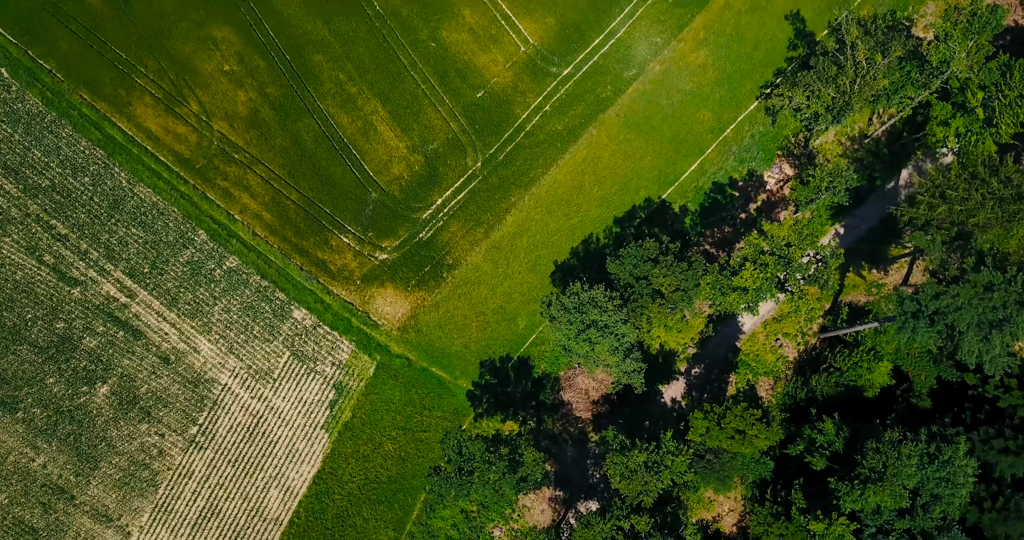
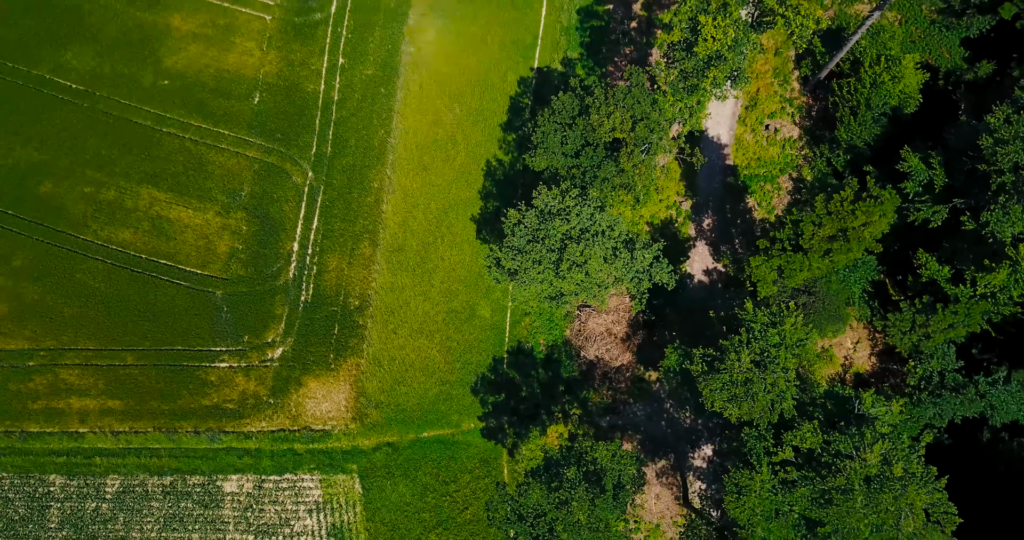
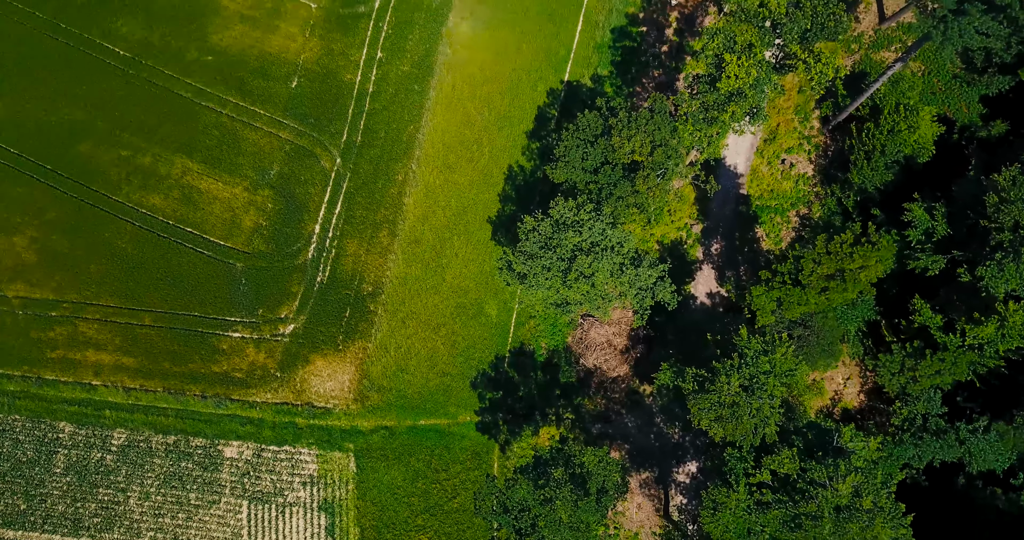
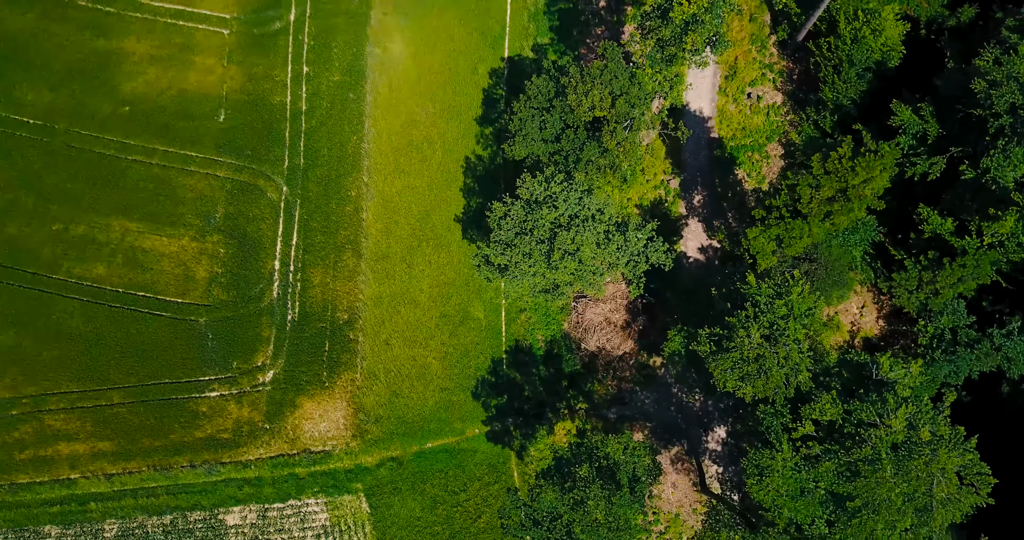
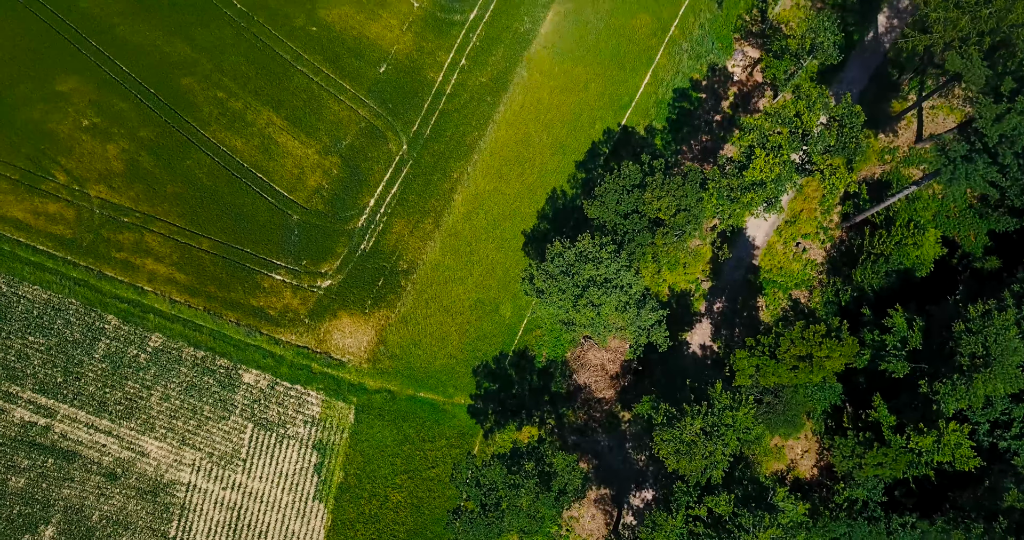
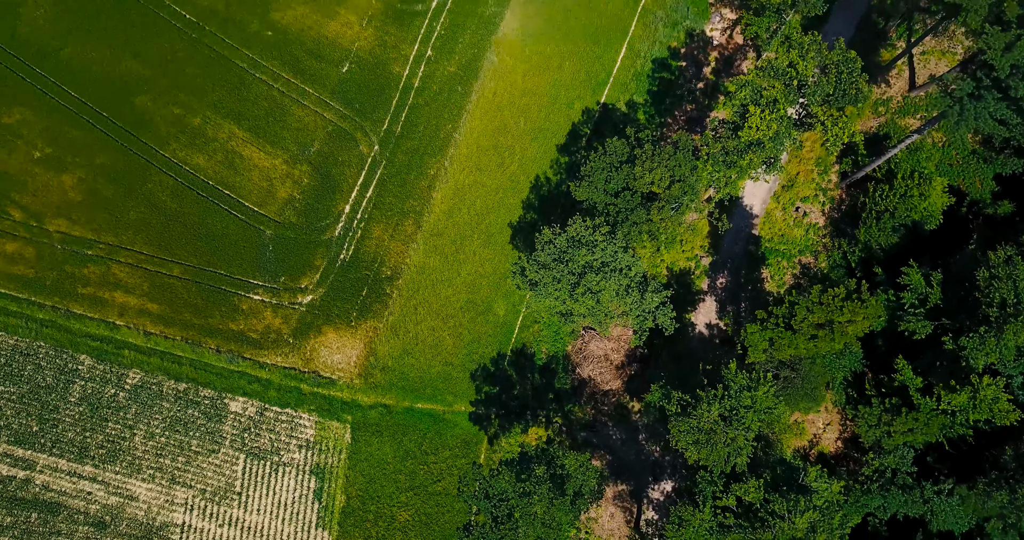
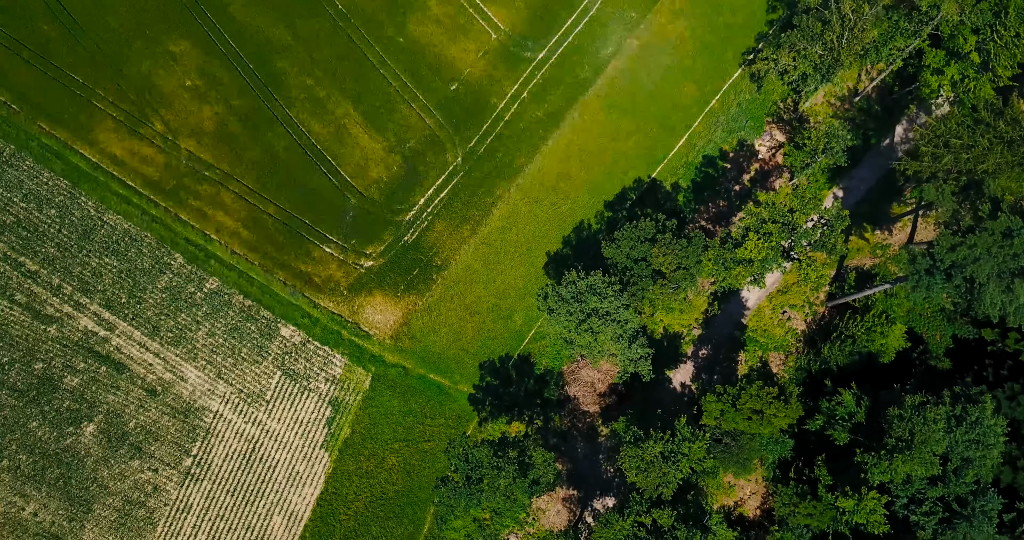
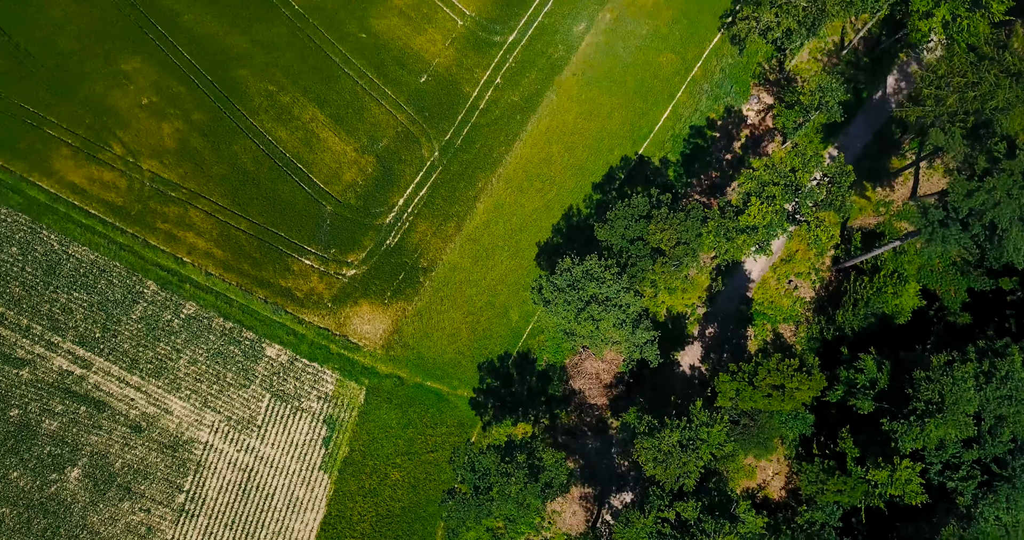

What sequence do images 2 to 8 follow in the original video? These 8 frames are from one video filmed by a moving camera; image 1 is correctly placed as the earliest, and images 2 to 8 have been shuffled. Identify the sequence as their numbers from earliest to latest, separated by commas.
7, 8, 5, 6, 3, 2, 4
